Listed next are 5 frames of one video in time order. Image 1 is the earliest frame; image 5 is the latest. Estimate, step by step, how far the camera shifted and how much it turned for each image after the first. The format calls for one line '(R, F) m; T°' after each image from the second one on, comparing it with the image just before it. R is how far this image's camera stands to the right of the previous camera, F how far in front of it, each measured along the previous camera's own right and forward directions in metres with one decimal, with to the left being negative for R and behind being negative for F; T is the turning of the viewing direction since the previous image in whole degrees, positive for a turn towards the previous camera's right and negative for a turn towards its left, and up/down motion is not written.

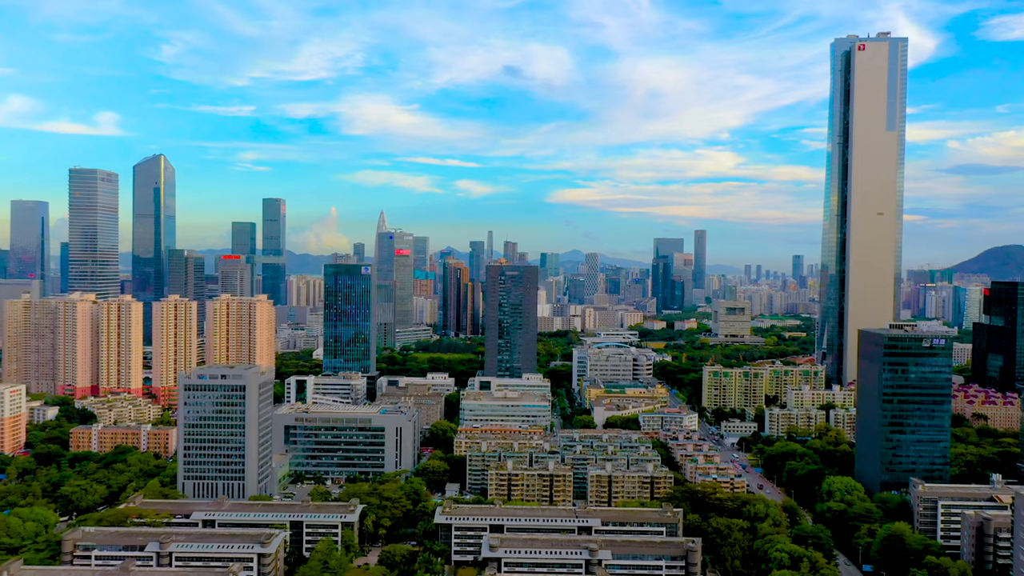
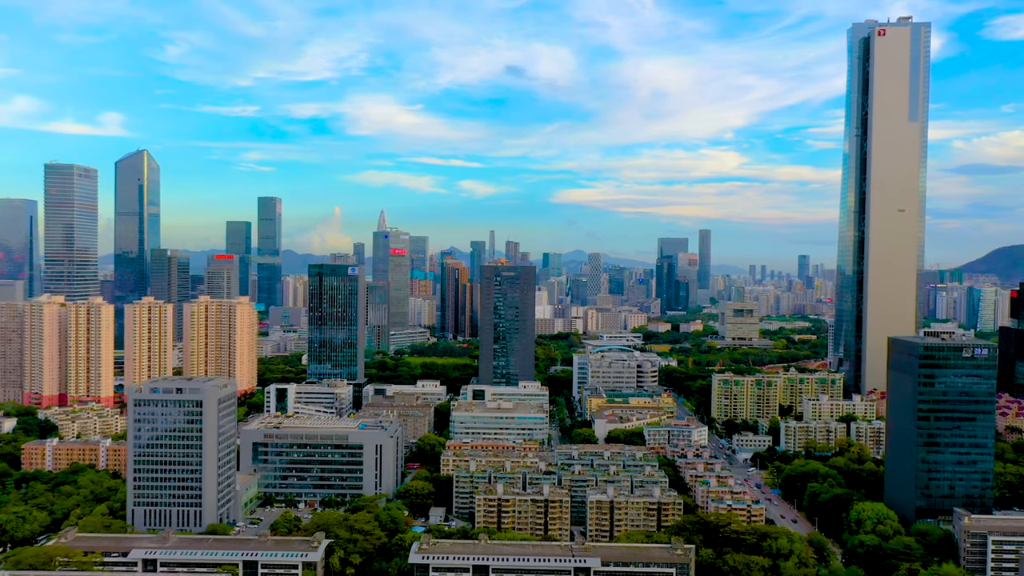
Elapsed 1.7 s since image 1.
(+0.4, +2.8) m; 0°
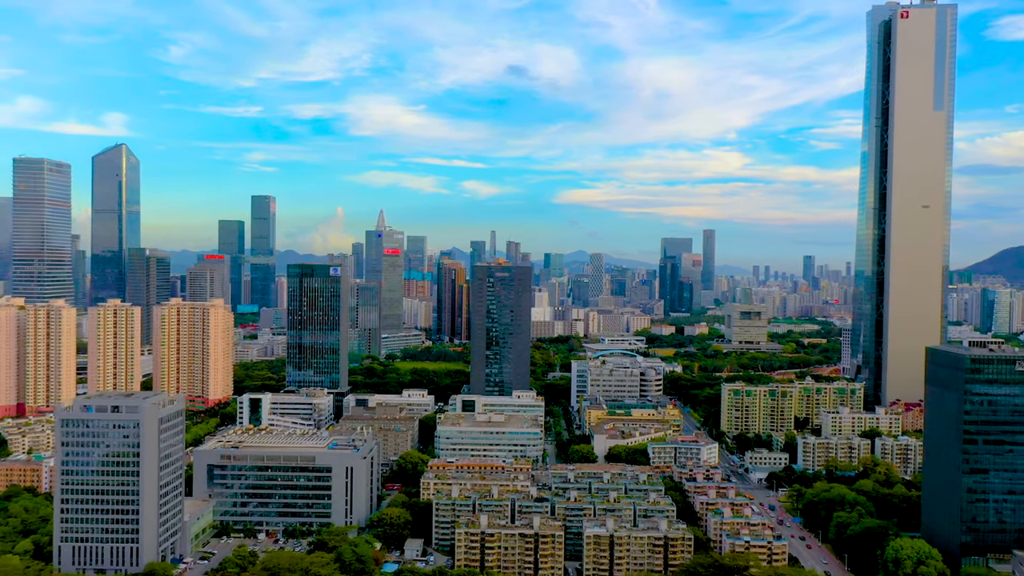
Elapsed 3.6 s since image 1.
(+0.5, +3.0) m; 0°
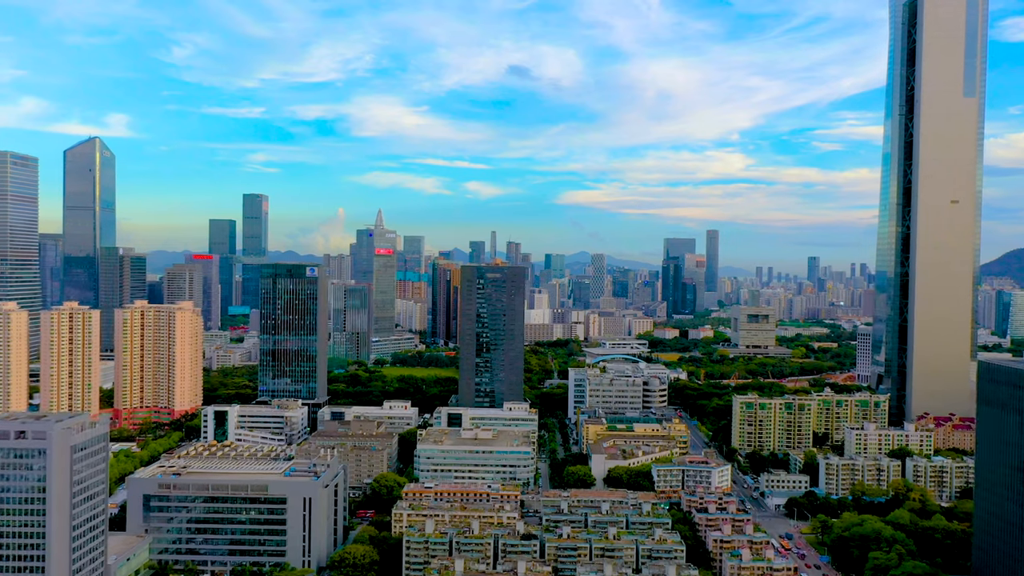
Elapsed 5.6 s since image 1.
(+0.5, +3.2) m; 0°
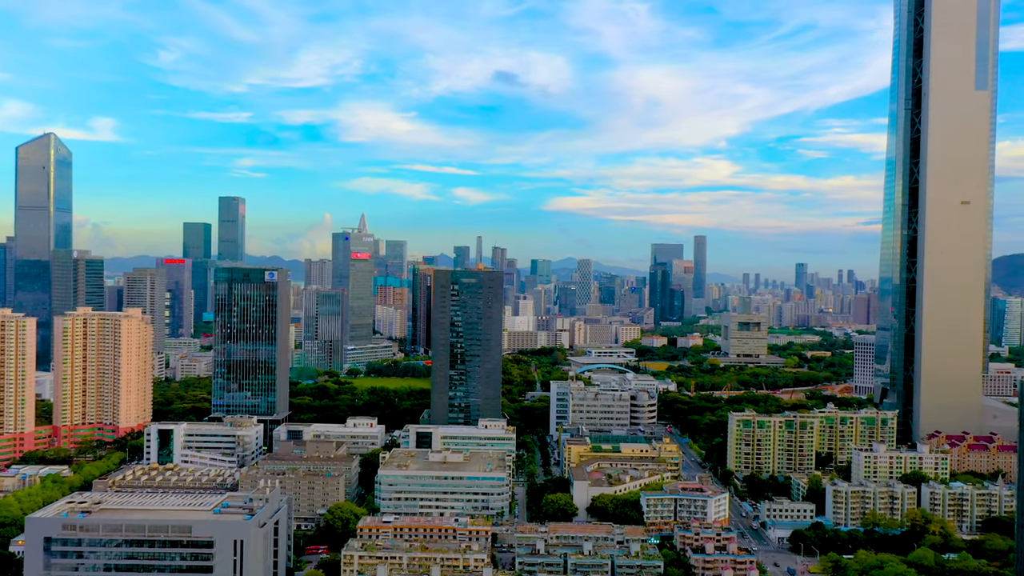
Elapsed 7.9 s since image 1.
(+0.5, +2.9) m; +1°
